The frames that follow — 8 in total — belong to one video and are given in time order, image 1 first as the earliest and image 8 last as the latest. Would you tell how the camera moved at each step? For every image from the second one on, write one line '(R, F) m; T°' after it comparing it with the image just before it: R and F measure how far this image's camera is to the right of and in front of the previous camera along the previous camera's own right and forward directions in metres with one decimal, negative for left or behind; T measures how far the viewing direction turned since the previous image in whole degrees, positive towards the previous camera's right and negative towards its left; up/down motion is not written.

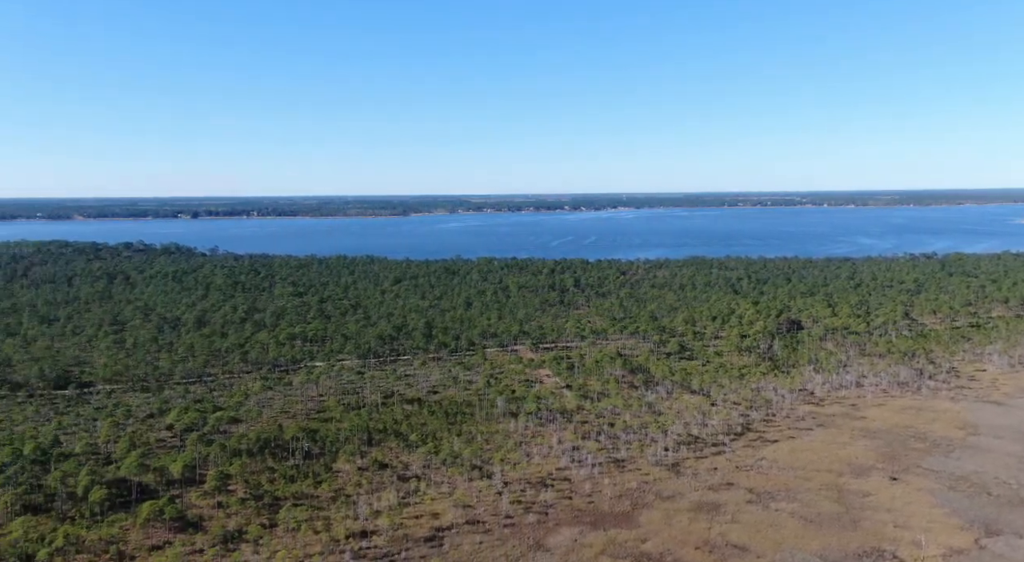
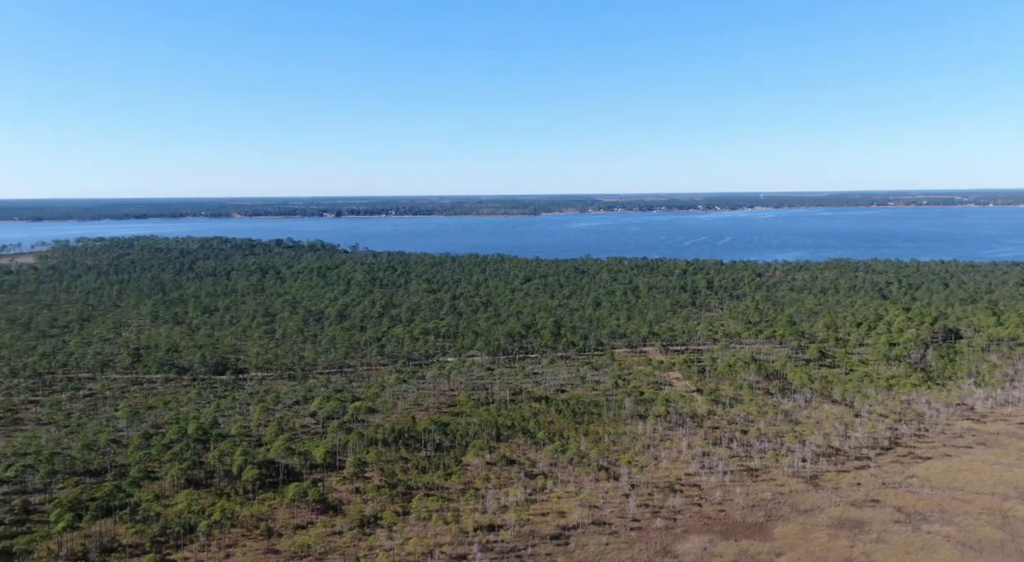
(-0.4, -0.1) m; -9°
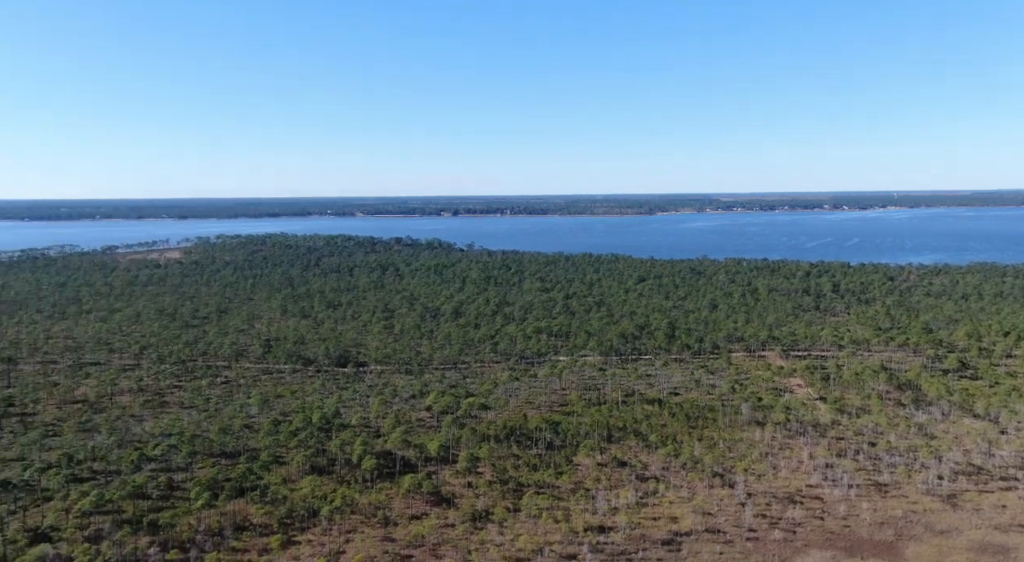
(-0.4, 0.0) m; -8°
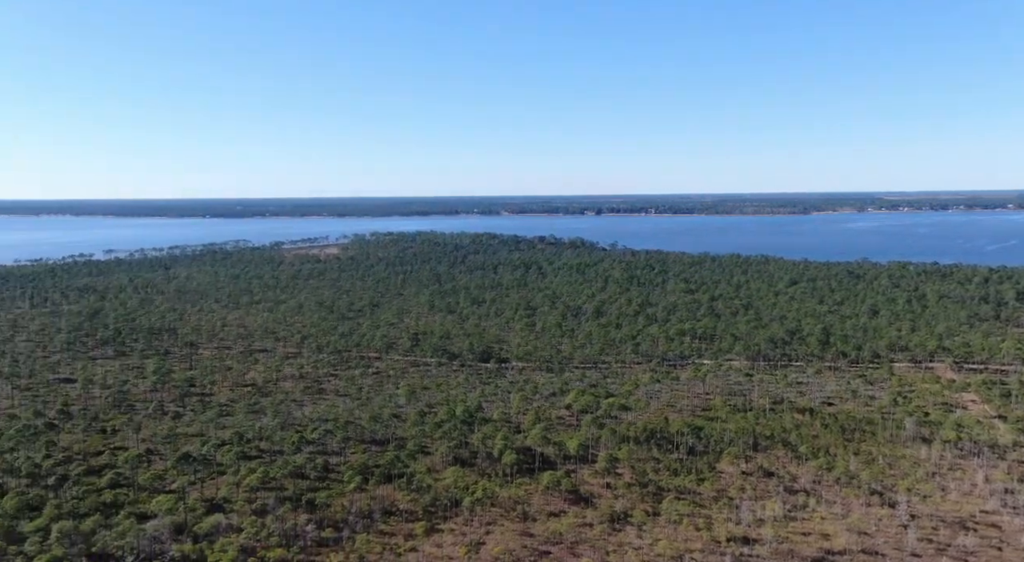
(-0.4, 0.0) m; -10°
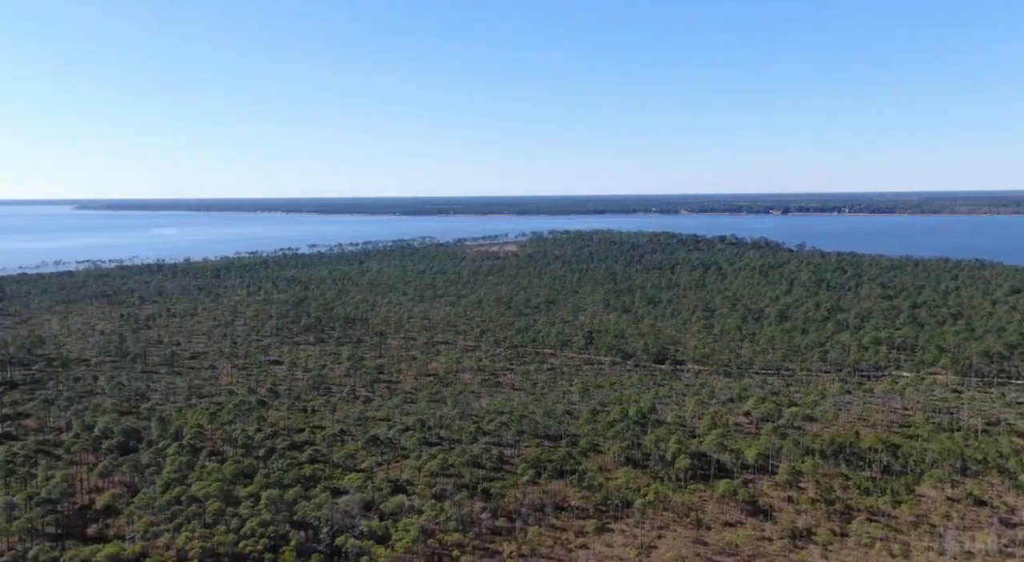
(-0.5, 0.0) m; -13°
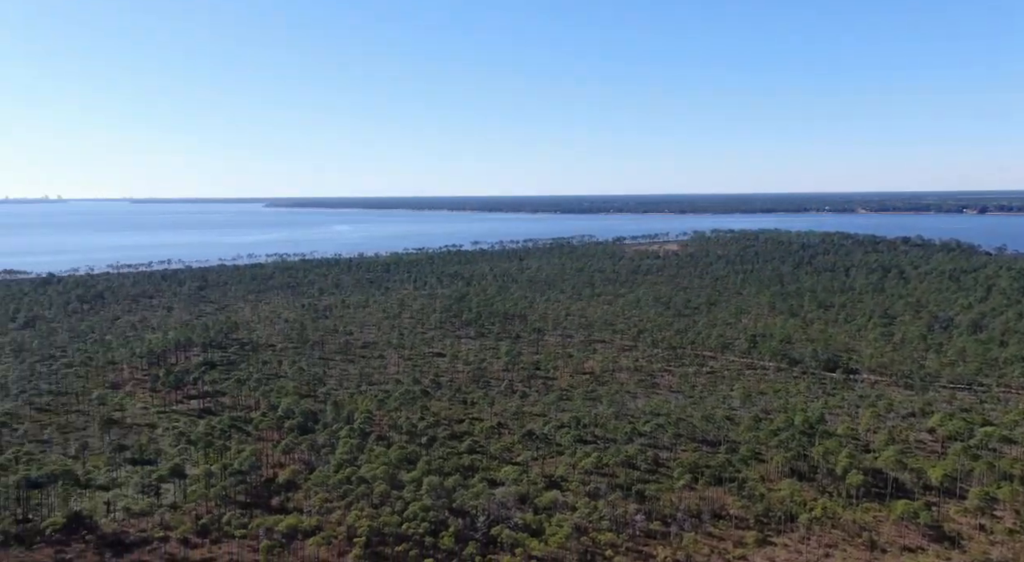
(-0.3, 0.0) m; -11°
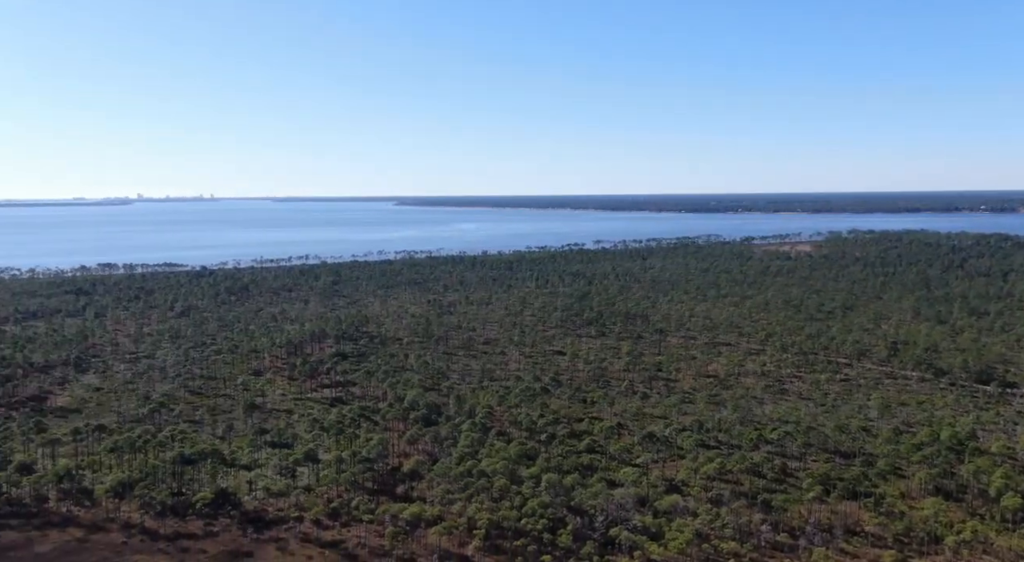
(-0.3, 0.0) m; -9°
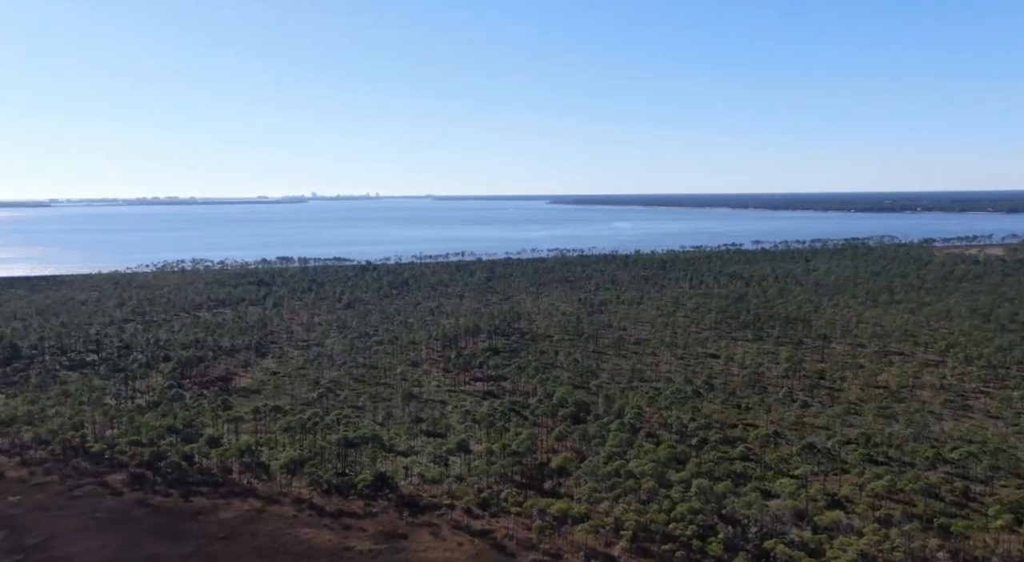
(-0.4, 0.0) m; -11°
